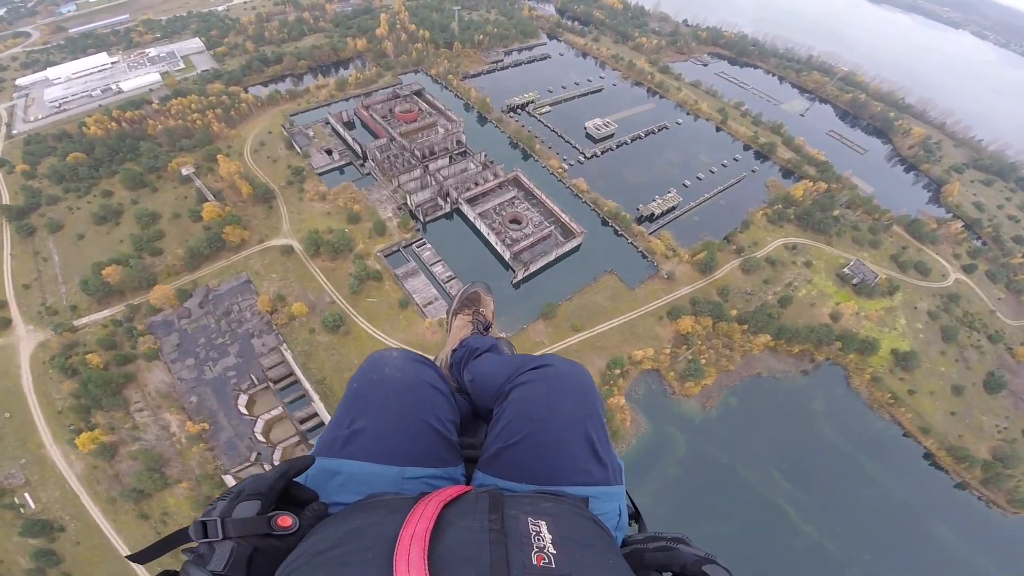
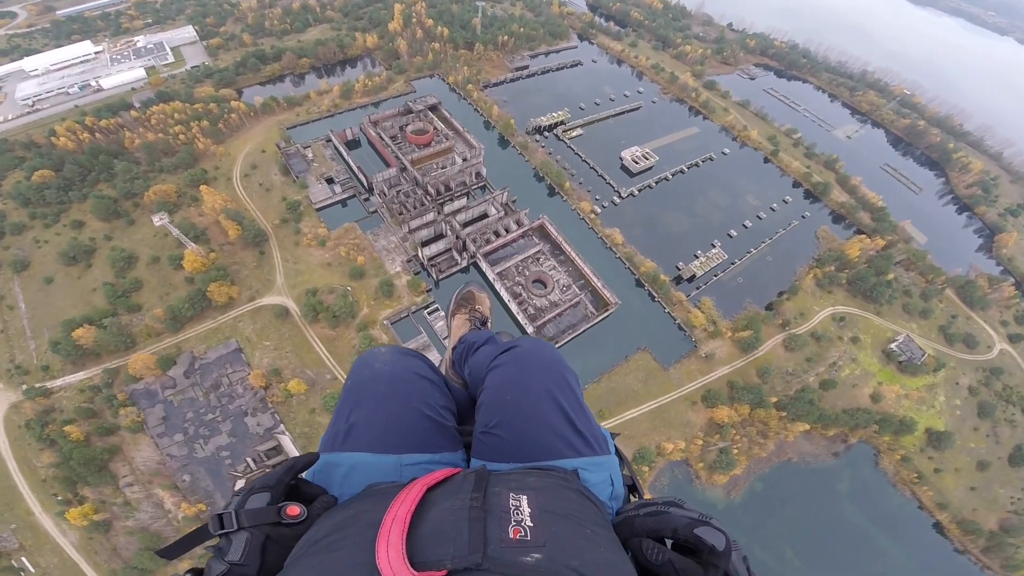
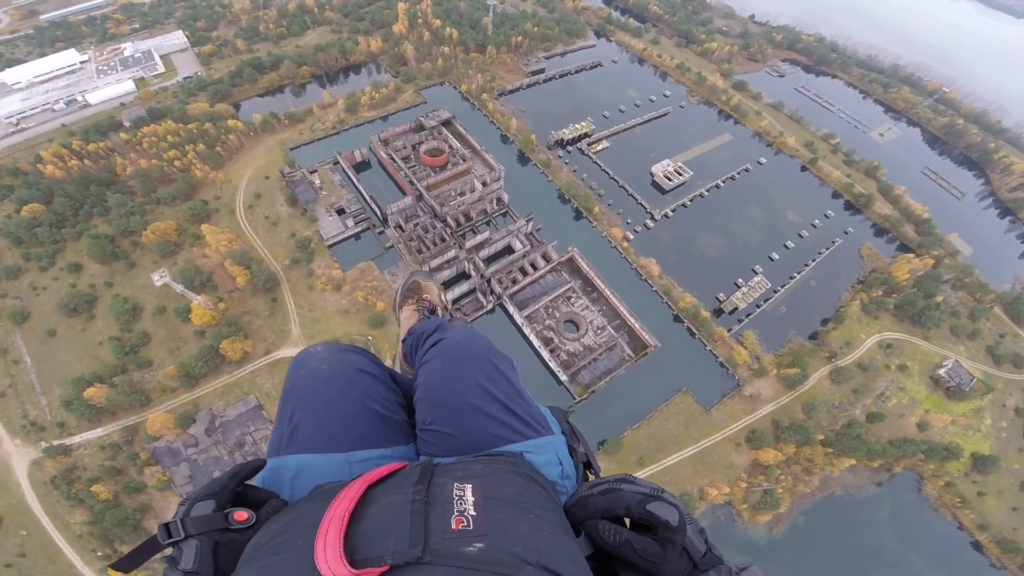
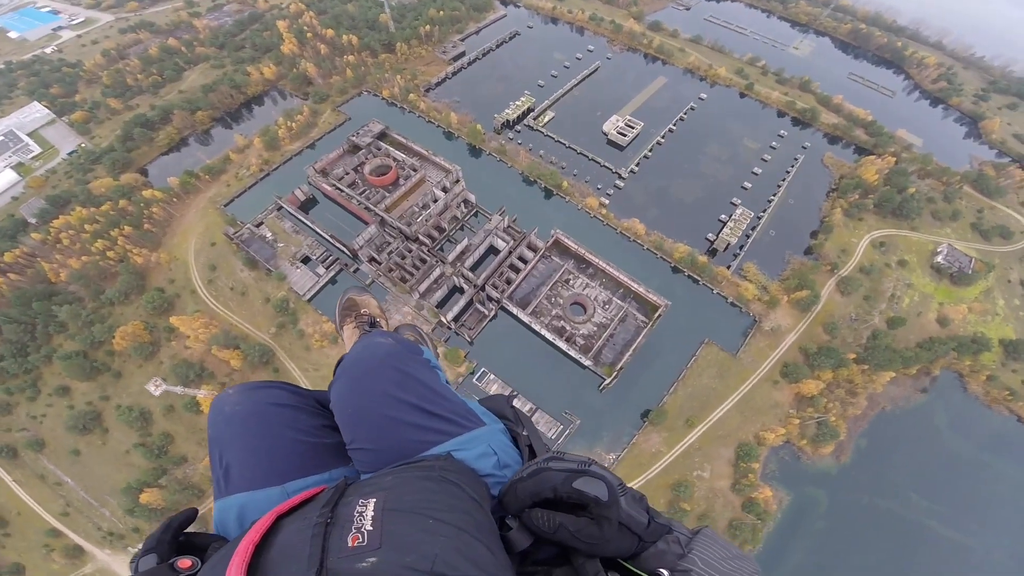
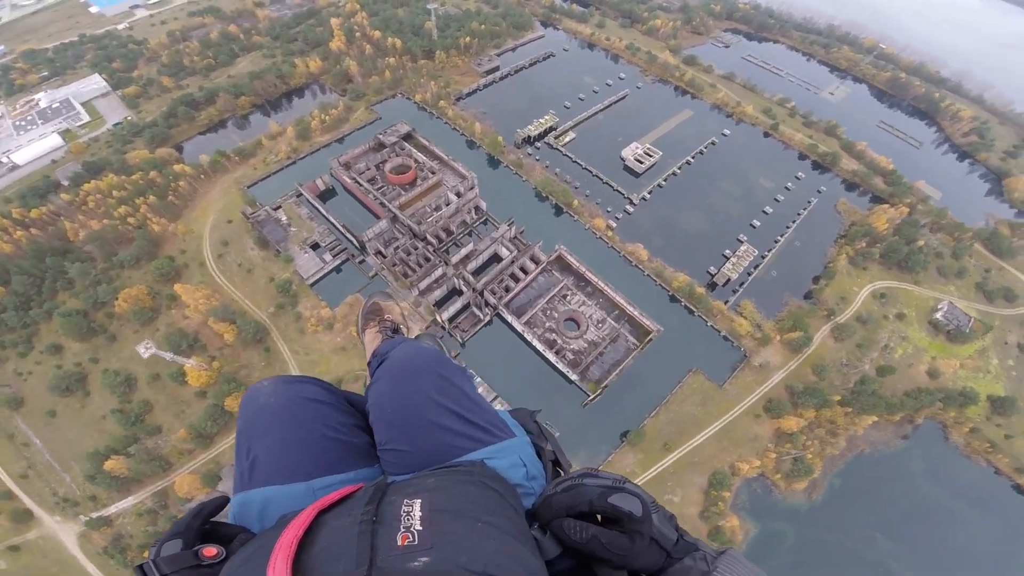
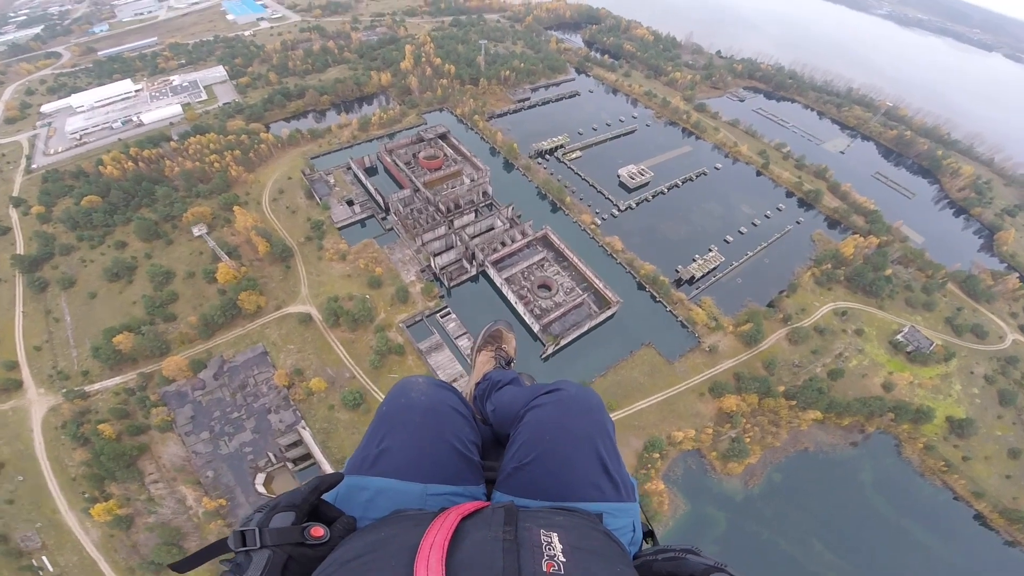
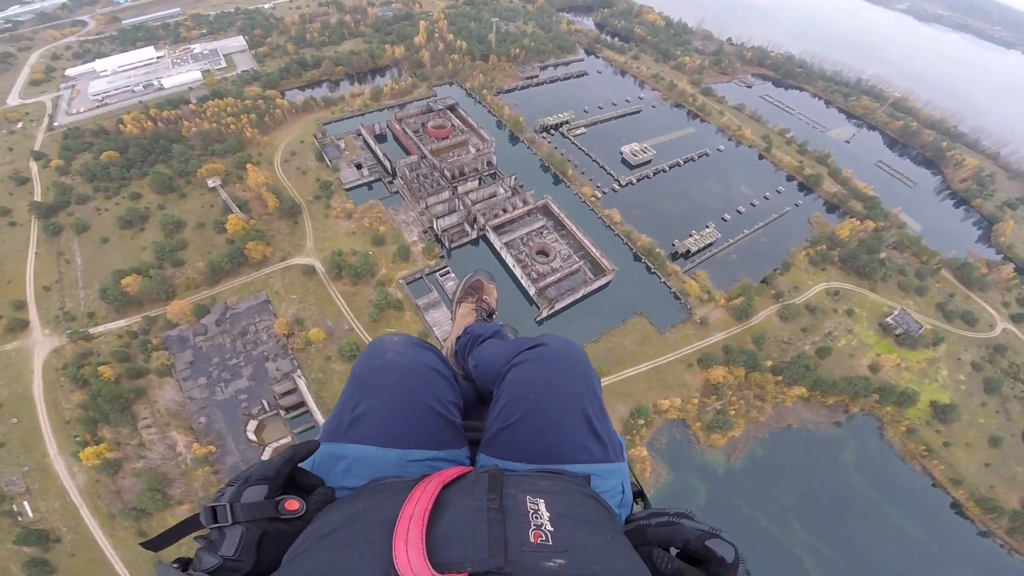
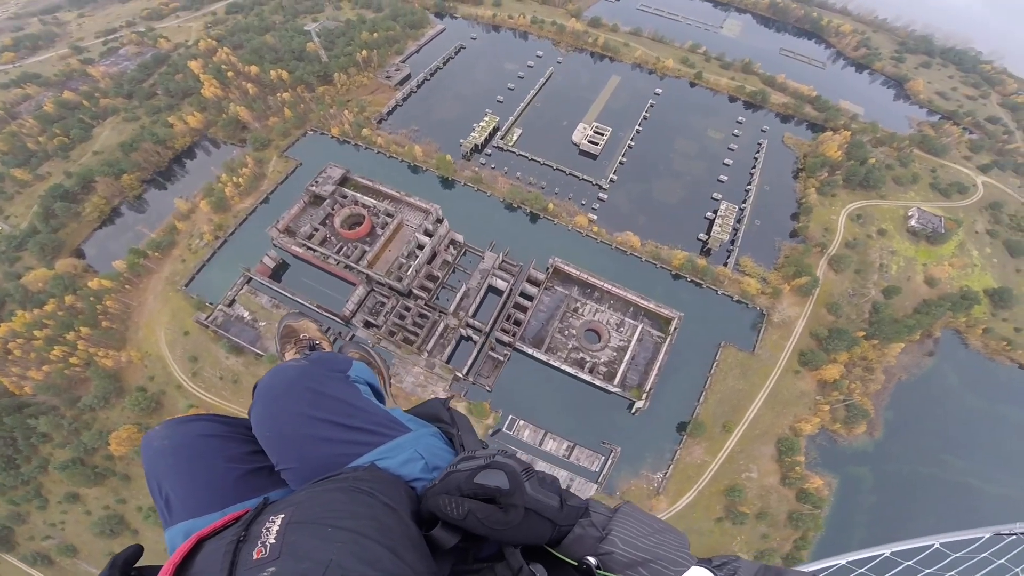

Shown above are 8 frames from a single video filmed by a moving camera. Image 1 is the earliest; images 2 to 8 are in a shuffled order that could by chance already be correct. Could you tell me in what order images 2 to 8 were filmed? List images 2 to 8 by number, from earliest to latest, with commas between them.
7, 6, 2, 3, 5, 4, 8
